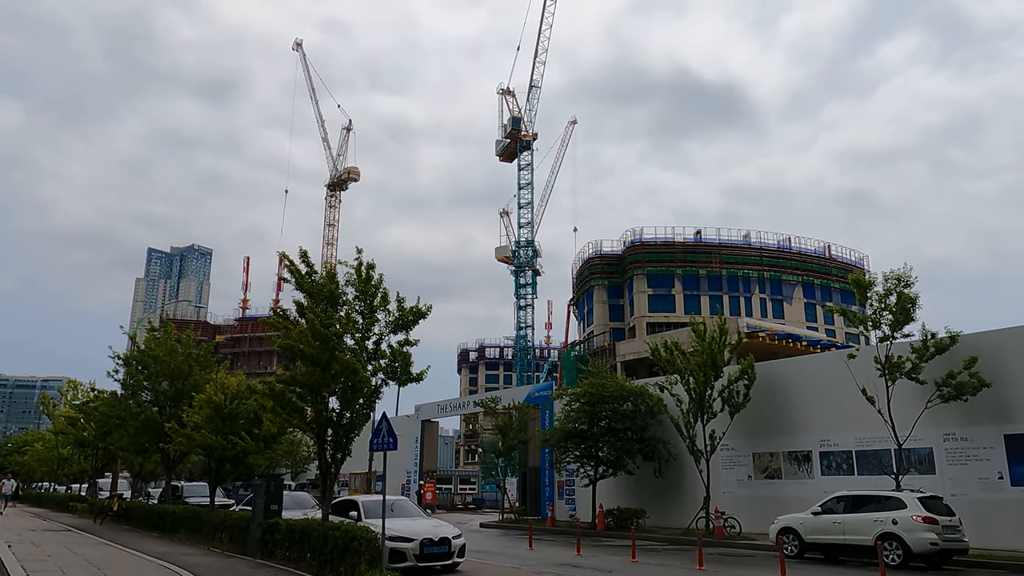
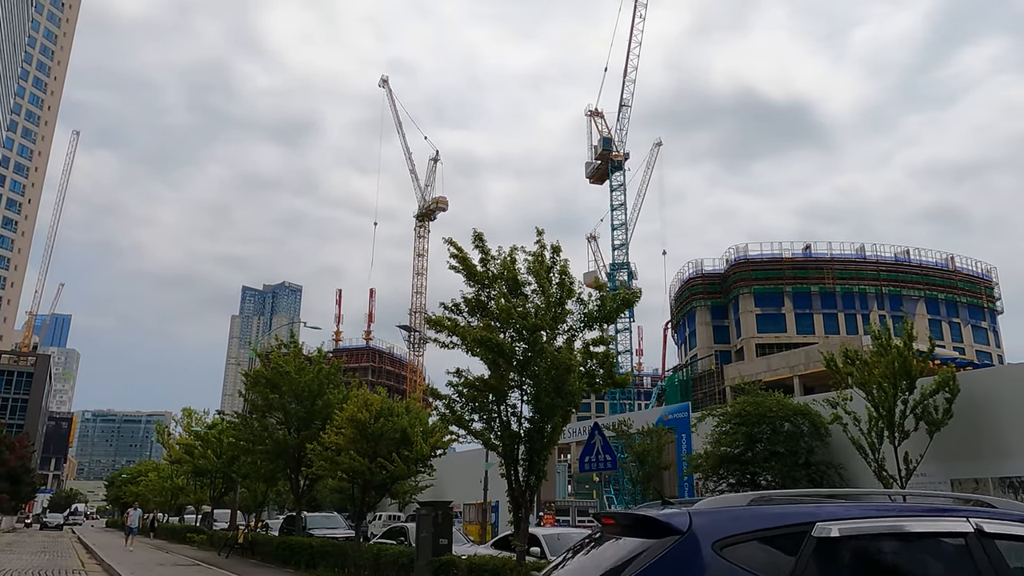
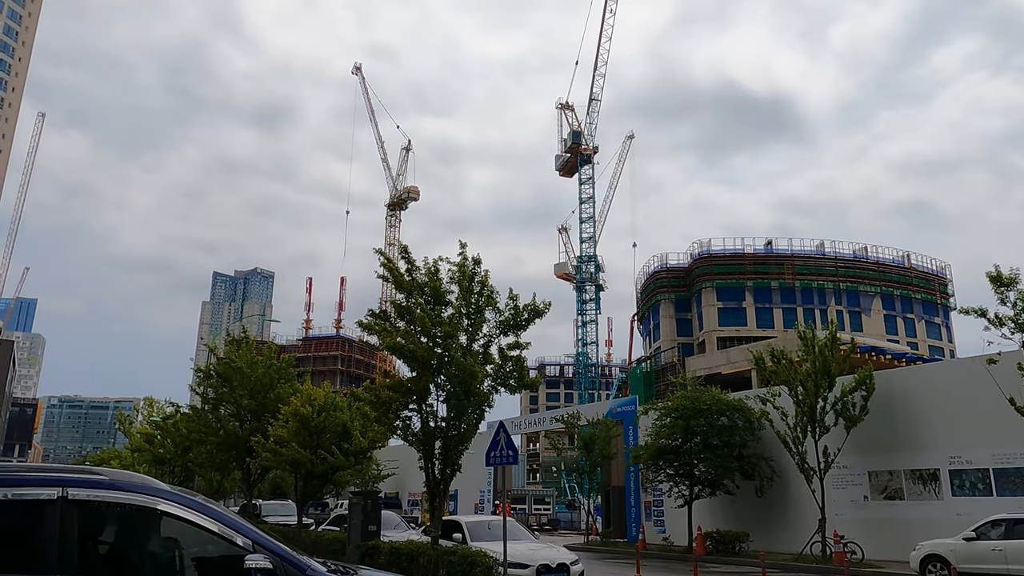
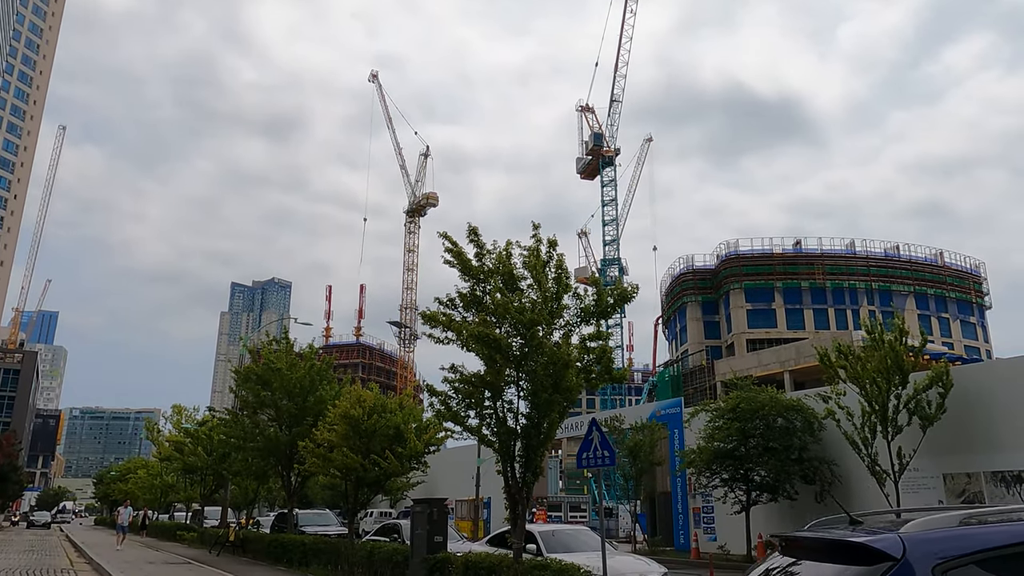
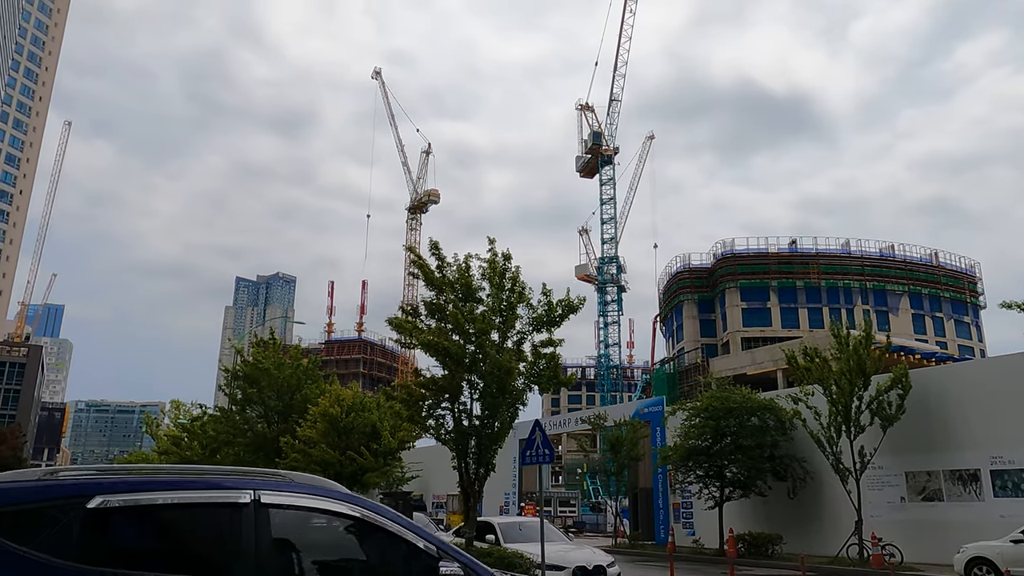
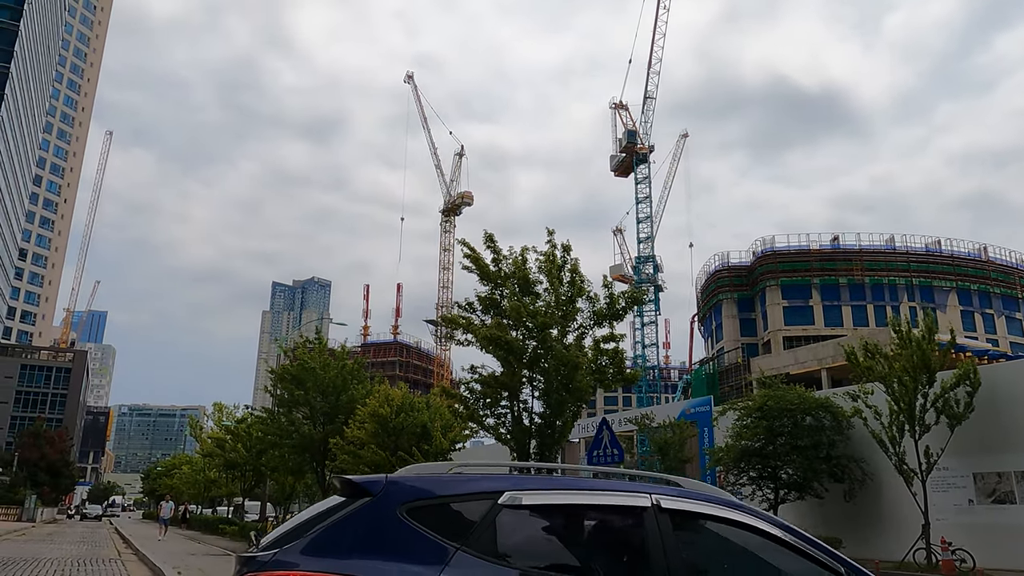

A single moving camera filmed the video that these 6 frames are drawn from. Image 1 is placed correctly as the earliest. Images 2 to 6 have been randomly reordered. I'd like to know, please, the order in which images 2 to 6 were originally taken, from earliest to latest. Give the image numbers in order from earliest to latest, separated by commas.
3, 5, 6, 2, 4
